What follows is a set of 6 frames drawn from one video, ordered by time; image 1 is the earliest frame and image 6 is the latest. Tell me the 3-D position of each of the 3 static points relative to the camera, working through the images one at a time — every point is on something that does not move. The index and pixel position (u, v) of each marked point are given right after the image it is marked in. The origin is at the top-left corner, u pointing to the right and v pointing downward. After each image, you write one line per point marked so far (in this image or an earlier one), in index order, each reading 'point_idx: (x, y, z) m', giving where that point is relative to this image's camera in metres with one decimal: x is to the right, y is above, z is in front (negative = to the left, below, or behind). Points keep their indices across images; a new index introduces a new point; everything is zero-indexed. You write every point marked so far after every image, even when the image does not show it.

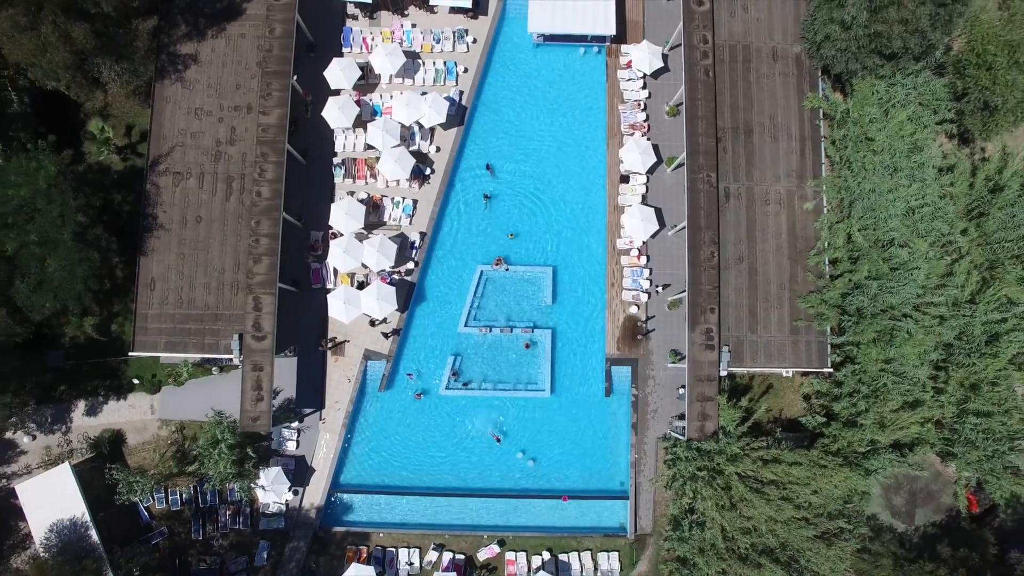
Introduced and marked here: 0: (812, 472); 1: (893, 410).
0: (+7.7, -4.8, +19.7) m
1: (+10.0, -3.2, +20.0) m
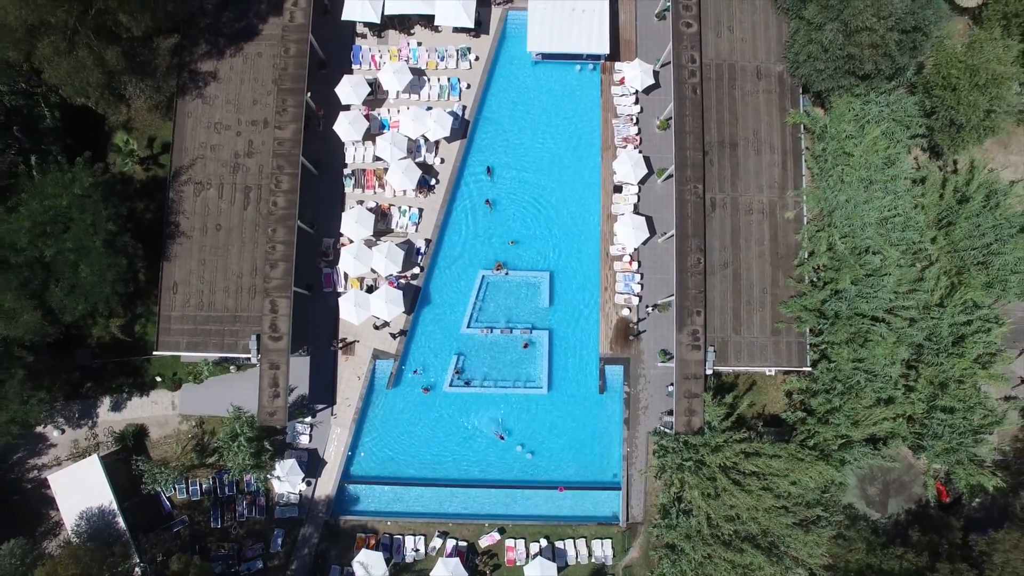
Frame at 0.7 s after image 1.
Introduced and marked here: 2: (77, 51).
0: (+7.7, -4.9, +21.1) m
1: (+10.0, -3.3, +21.5) m
2: (-11.2, +6.1, +19.7) m
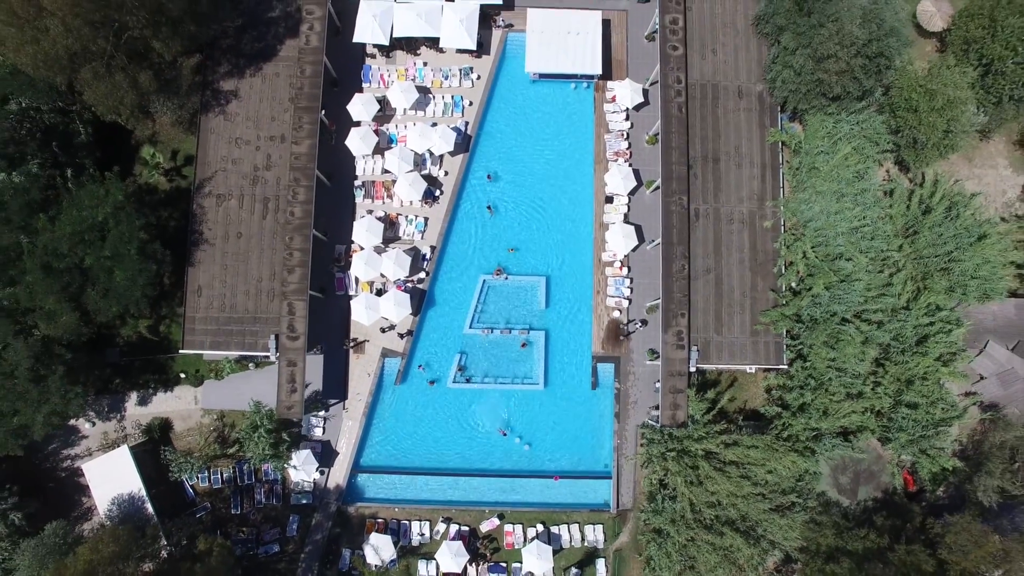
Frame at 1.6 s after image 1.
0: (+7.7, -5.0, +22.9) m
1: (+10.0, -3.5, +23.3) m
2: (-11.3, +6.0, +21.6) m
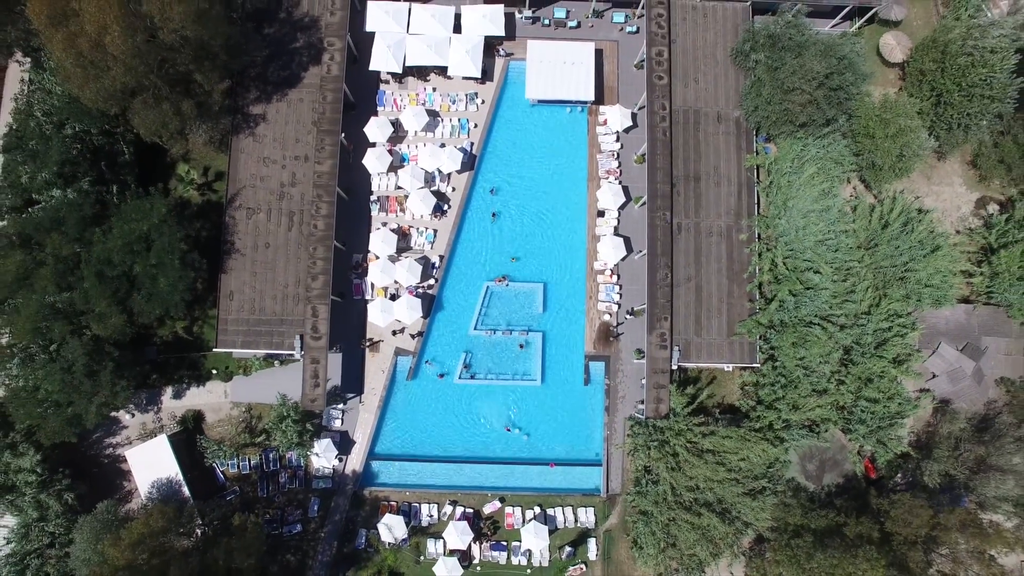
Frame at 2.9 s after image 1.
0: (+7.7, -5.2, +25.7) m
1: (+10.0, -3.7, +26.1) m
2: (-11.2, +5.9, +24.3) m
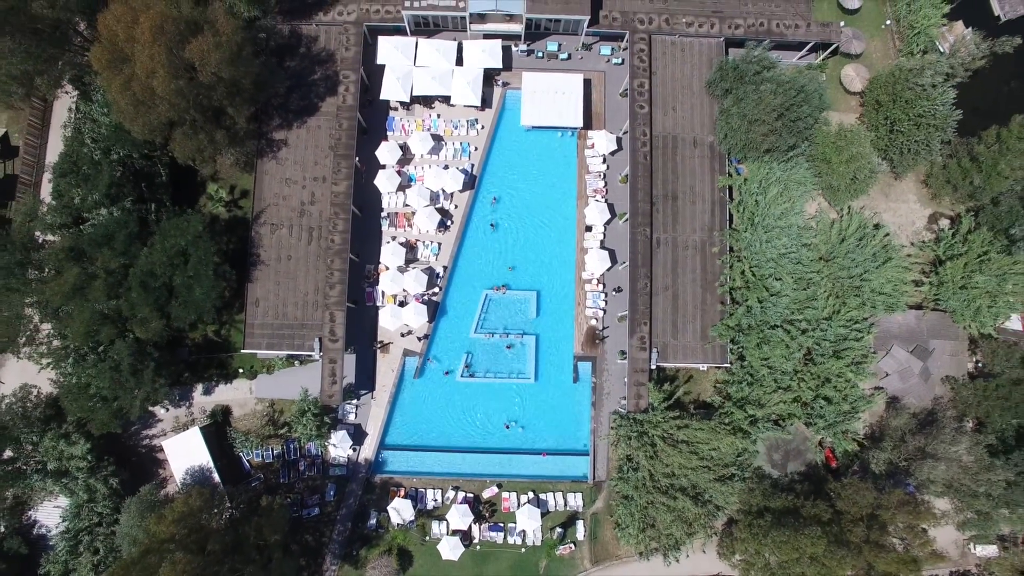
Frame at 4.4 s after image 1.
0: (+7.5, -5.6, +28.8) m
1: (+9.8, -4.0, +29.2) m
2: (-11.4, +5.6, +27.5) m
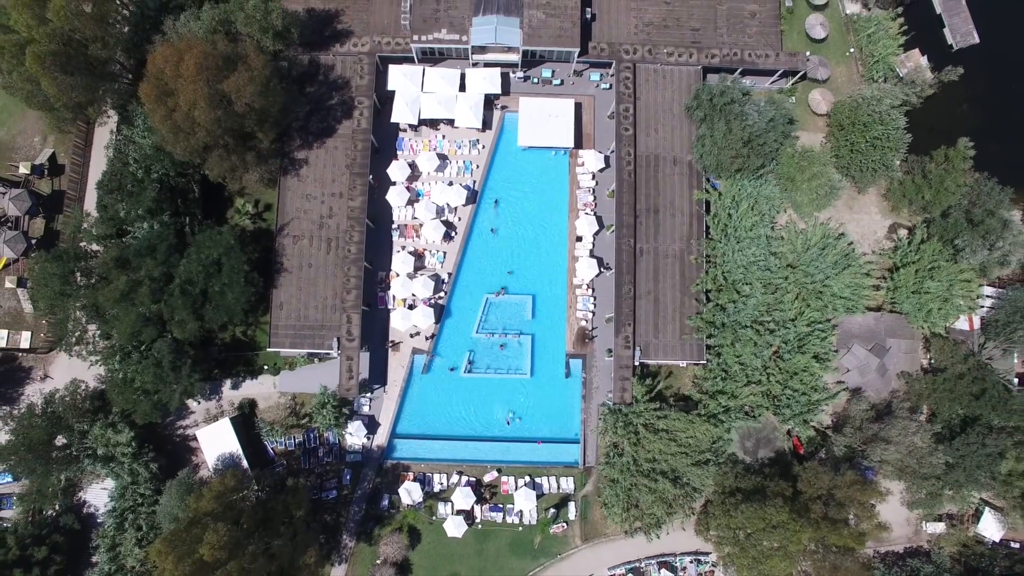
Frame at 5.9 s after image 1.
0: (+7.4, -5.7, +32.1) m
1: (+9.7, -4.2, +32.5) m
2: (-11.5, +5.3, +30.9) m
